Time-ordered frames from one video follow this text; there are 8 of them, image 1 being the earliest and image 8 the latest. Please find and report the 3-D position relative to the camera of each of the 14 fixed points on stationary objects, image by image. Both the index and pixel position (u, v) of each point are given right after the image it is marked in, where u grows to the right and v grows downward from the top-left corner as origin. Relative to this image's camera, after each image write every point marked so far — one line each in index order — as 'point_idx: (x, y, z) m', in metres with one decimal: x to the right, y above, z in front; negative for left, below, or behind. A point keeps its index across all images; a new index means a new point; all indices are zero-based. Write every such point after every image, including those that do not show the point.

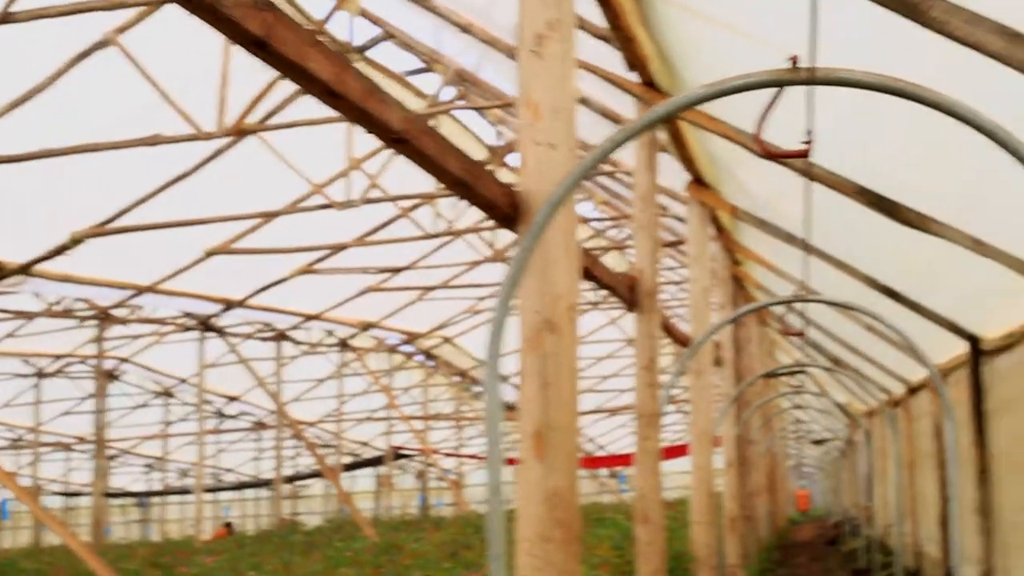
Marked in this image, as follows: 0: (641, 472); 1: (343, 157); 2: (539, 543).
0: (+0.3, -0.4, +3.9) m
1: (-0.7, +0.5, +7.2) m
2: (0.0, -0.3, +2.1) m
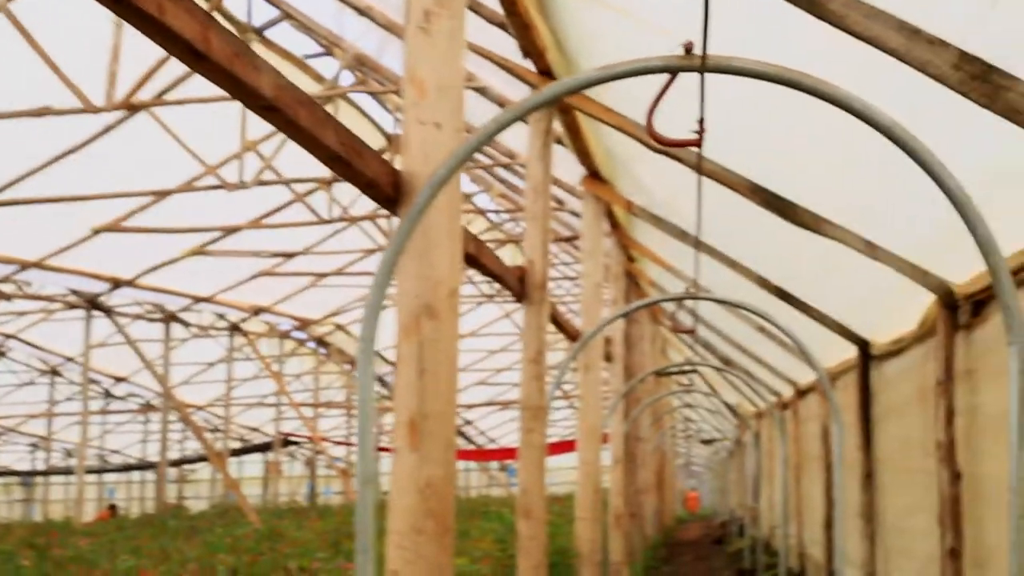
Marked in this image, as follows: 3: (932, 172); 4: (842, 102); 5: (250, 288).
0: (0.0, -0.4, +3.9) m
1: (-1.1, +0.6, +7.1) m
2: (-0.1, -0.3, +2.0) m
3: (+0.4, +0.1, +1.7) m
4: (+0.3, +0.2, +1.7) m
5: (-1.5, 0.0, +10.4) m
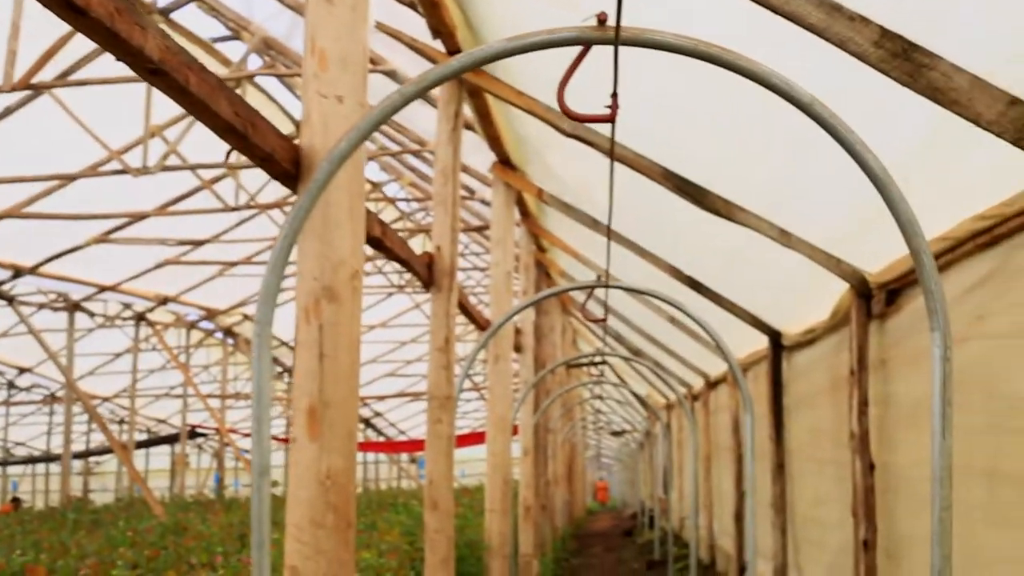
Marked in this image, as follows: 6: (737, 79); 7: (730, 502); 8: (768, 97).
0: (-0.2, -0.3, +3.8) m
1: (-1.4, +0.6, +7.0) m
2: (-0.2, -0.3, +1.9) m
3: (+0.3, +0.1, +1.7) m
4: (+0.2, +0.2, +1.7) m
5: (-2.0, +0.1, +10.3) m
6: (+0.3, +0.3, +2.7) m
7: (+0.9, -0.9, +7.3) m
8: (+0.4, +0.3, +2.7) m
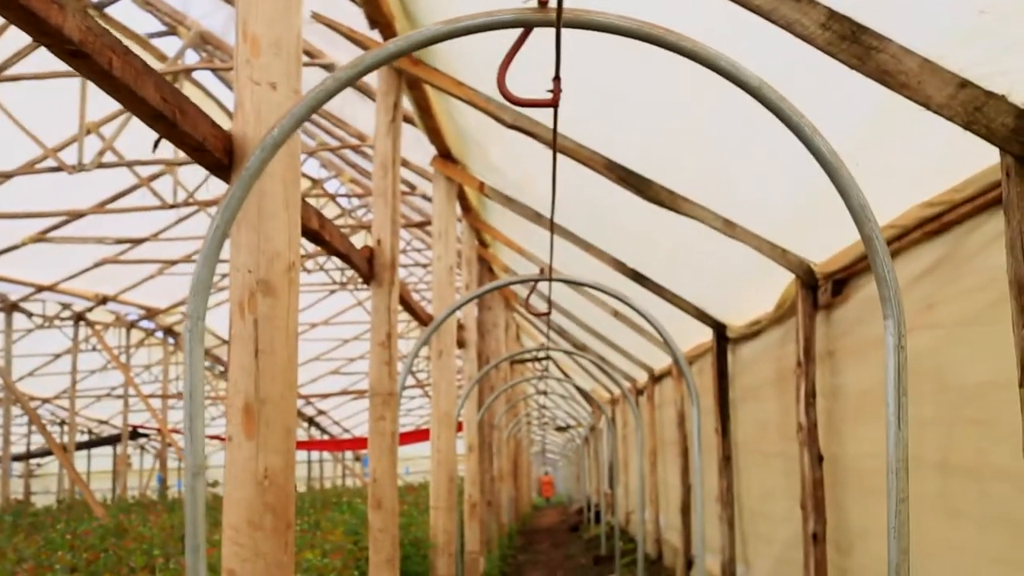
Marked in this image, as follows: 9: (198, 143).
0: (-0.3, -0.3, +3.7) m
1: (-1.6, +0.6, +6.9) m
2: (-0.3, -0.3, +1.9) m
3: (+0.3, +0.1, +1.6) m
4: (+0.2, +0.2, +1.6) m
5: (-2.3, +0.1, +10.1) m
6: (+0.2, +0.3, +2.7) m
7: (+0.7, -0.8, +7.3) m
8: (+0.3, +0.3, +2.7) m
9: (-0.3, +0.1, +1.7) m
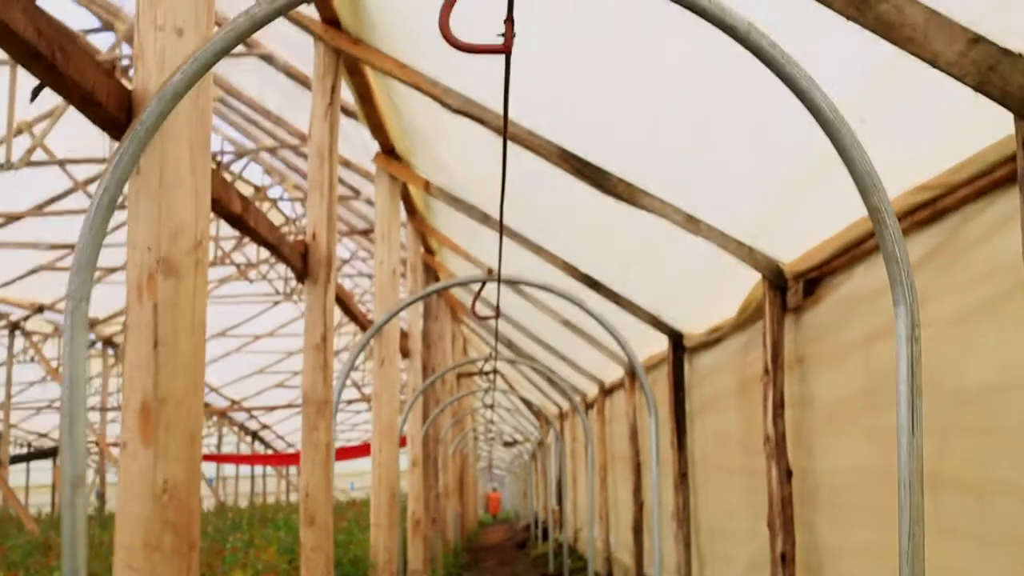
0: (-0.4, -0.3, +3.4) m
1: (-1.8, +0.6, +6.6) m
2: (-0.3, -0.2, +1.6) m
3: (+0.2, +0.2, +1.4) m
4: (+0.1, +0.2, +1.4) m
5: (-2.6, 0.0, +9.8) m
6: (+0.2, +0.3, +2.5) m
7: (+0.4, -0.9, +7.0) m
8: (+0.2, +0.3, +2.4) m
9: (-0.3, +0.2, +1.5) m
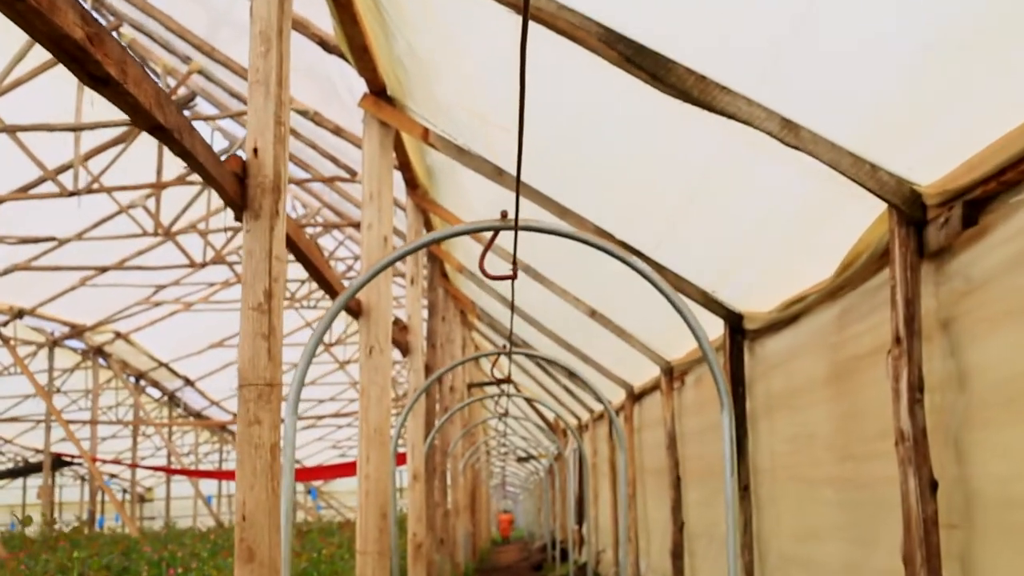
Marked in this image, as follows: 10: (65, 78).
0: (-0.4, -0.3, +2.5) m
1: (-1.8, +0.7, +5.6) m
2: (-0.3, -0.1, +0.7) m
3: (+0.2, +0.3, +0.5) m
4: (+0.1, +0.3, +0.4) m
5: (-2.5, 0.0, +8.9) m
6: (+0.2, +0.4, +1.5) m
7: (+0.5, -0.8, +6.1) m
8: (+0.2, +0.4, +1.5) m
9: (-0.3, +0.2, +0.5) m
10: (-1.8, +0.9, +7.5) m
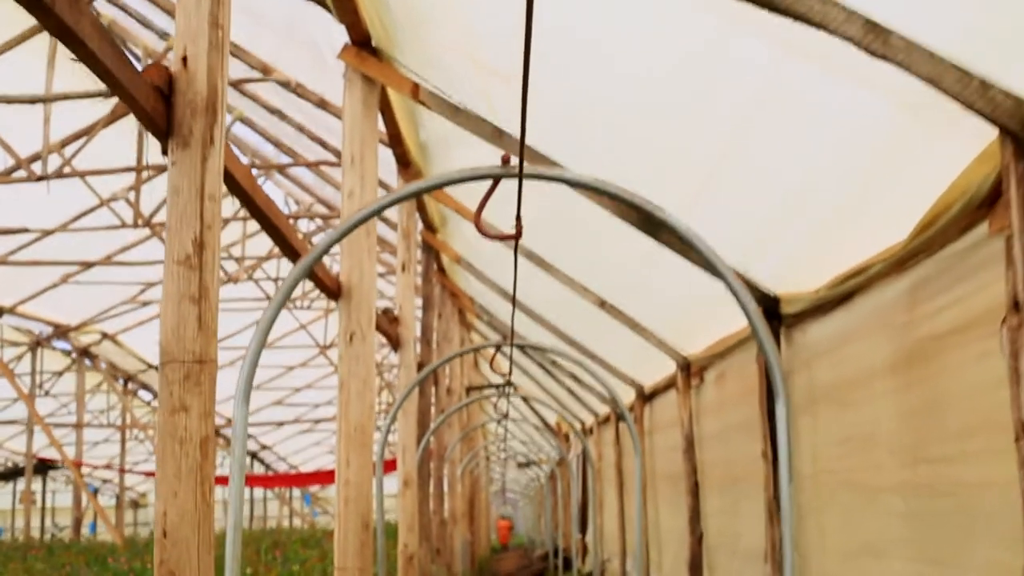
0: (-0.4, -0.2, +2.0) m
1: (-1.8, +0.7, +5.1) m
2: (-0.3, -0.1, +0.2) m
3: (+0.2, +0.3, -0.1) m
4: (+0.2, +0.4, -0.1) m
5: (-2.5, +0.1, +8.4) m
6: (+0.2, +0.5, +1.0) m
7: (+0.5, -0.8, +5.6) m
8: (+0.2, +0.4, +1.0) m
9: (-0.3, +0.3, 0.0) m
10: (-1.8, +0.9, +7.0) m
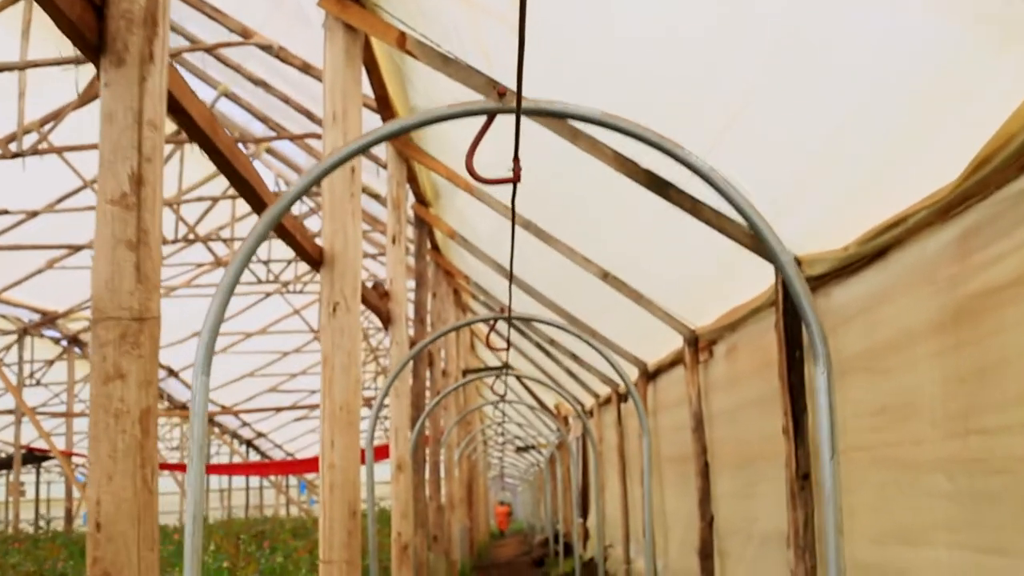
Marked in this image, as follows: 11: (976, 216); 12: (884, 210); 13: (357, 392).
0: (-0.4, -0.2, +1.7) m
1: (-1.8, +0.8, +4.9) m
2: (-0.3, -0.1, -0.1) m
3: (+0.2, +0.3, -0.3) m
4: (+0.1, +0.4, -0.3) m
5: (-2.5, +0.1, +8.1) m
6: (+0.2, +0.5, +0.7) m
7: (+0.5, -0.7, +5.3) m
8: (+0.2, +0.5, +0.7) m
9: (-0.3, +0.3, -0.2) m
10: (-1.8, +1.0, +6.7) m
11: (+0.5, +0.1, +2.0) m
12: (+0.5, +0.1, +2.5) m
13: (-0.3, -0.2, +3.7) m
